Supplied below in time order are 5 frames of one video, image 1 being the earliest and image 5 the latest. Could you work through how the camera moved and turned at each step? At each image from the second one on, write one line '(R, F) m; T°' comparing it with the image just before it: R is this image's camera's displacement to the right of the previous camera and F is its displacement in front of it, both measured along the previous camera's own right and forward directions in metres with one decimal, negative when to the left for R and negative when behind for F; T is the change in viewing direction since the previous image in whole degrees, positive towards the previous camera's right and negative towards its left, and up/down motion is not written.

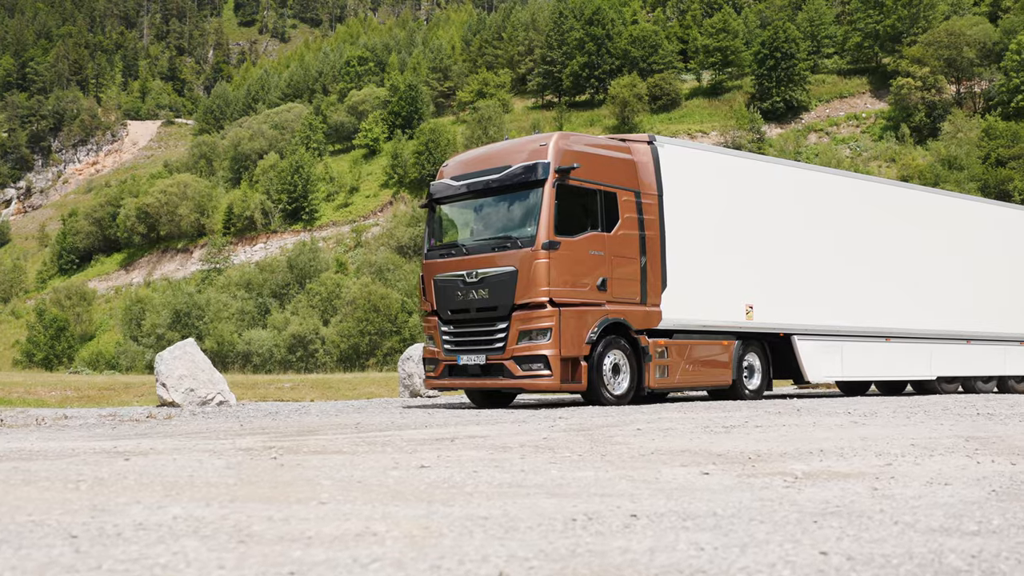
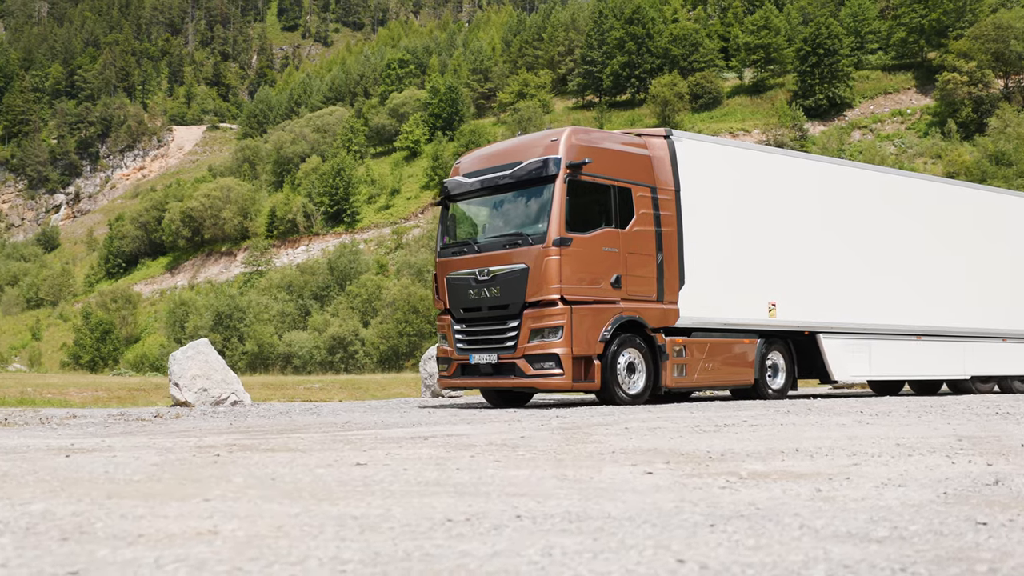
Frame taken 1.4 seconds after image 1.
(+0.5, +0.2) m; -3°
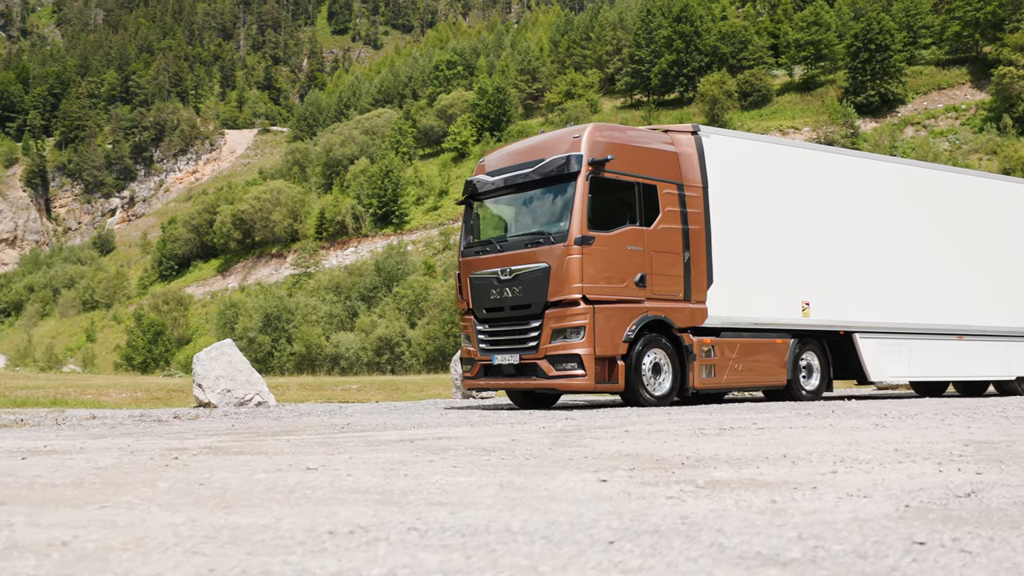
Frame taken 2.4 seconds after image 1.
(+0.4, +0.2) m; -3°
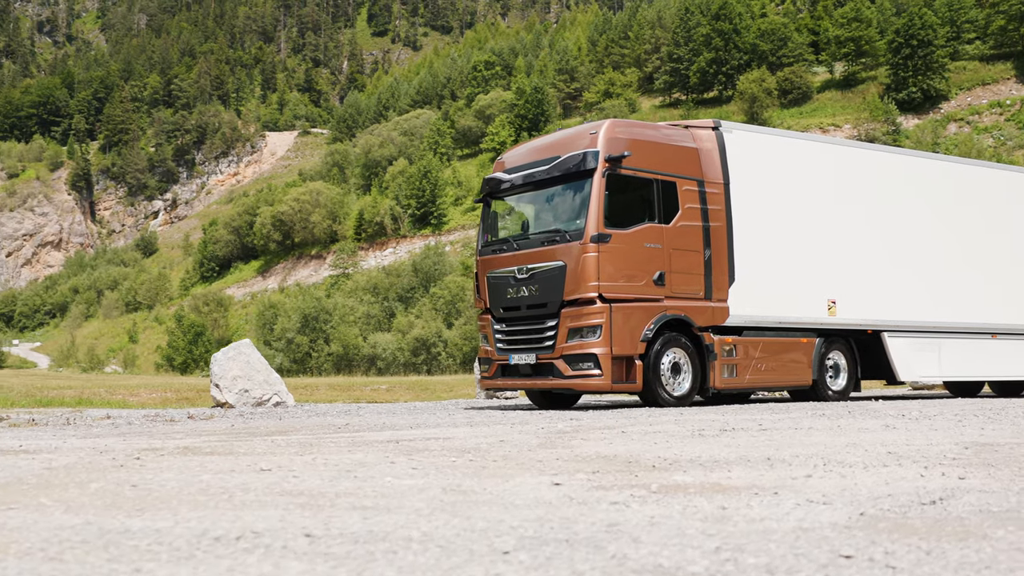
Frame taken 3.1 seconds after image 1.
(+0.3, +0.2) m; -2°
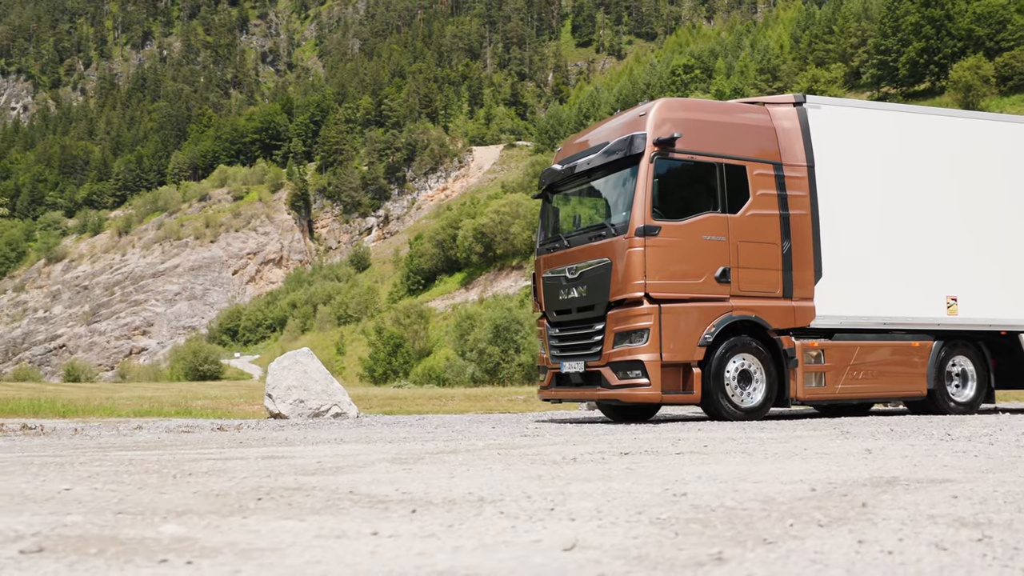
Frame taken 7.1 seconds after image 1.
(+2.1, +1.3) m; -12°
